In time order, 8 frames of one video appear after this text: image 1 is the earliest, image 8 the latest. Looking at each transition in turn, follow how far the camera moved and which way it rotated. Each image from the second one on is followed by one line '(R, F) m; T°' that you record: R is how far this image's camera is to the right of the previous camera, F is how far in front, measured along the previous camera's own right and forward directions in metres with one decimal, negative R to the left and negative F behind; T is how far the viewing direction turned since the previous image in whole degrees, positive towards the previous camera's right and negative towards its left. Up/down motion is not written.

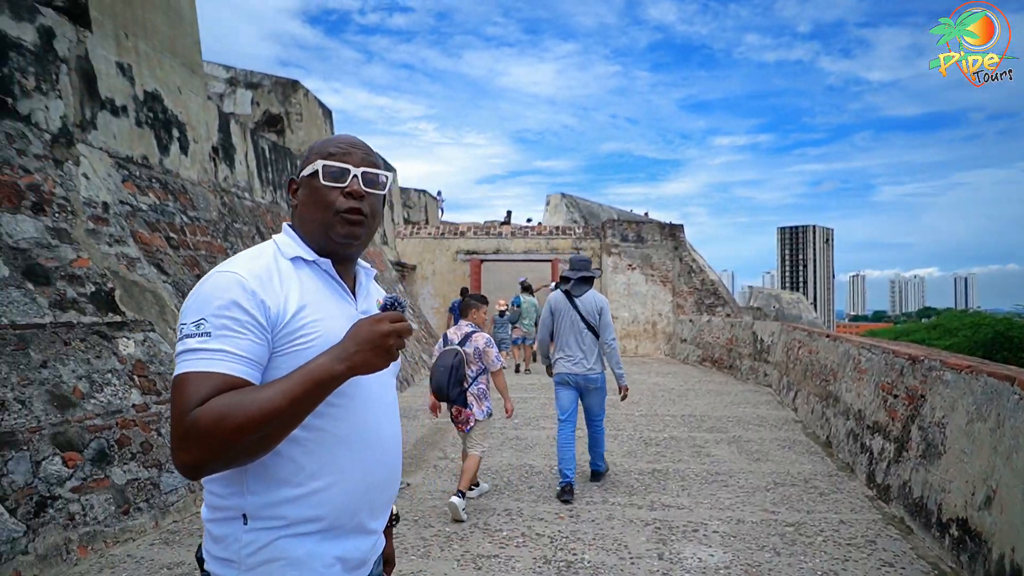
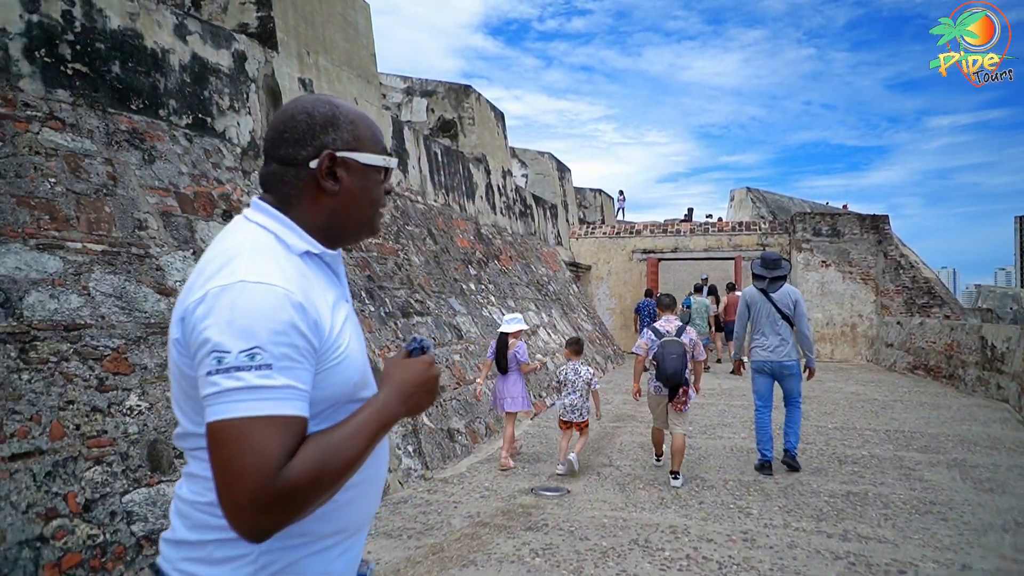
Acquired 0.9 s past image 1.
(+0.1, +0.3) m; -15°
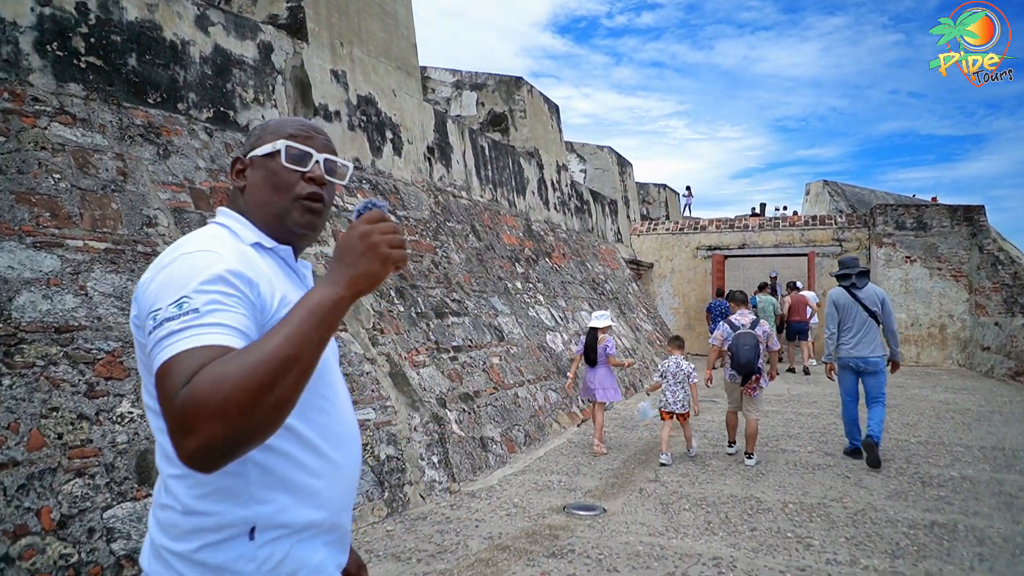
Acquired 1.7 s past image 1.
(+0.2, +0.4) m; -6°
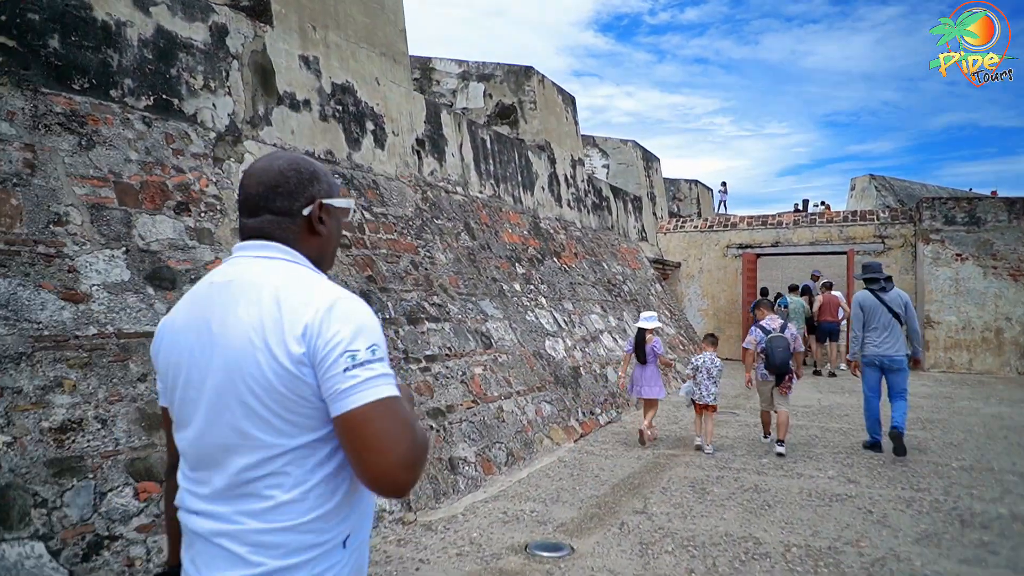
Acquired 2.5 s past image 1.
(+0.5, +0.6) m; -4°
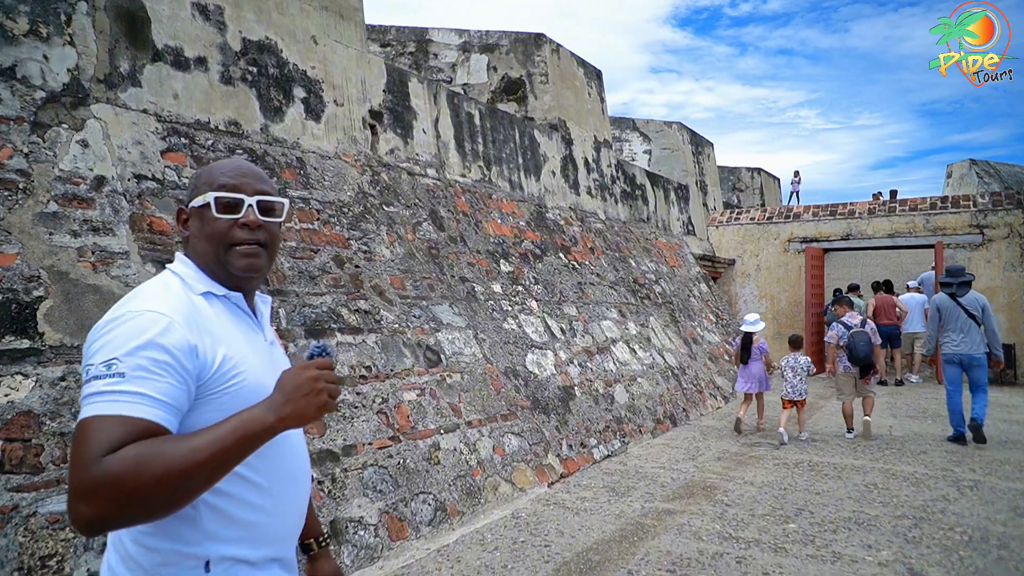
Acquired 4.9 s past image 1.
(+0.9, +1.4) m; -6°
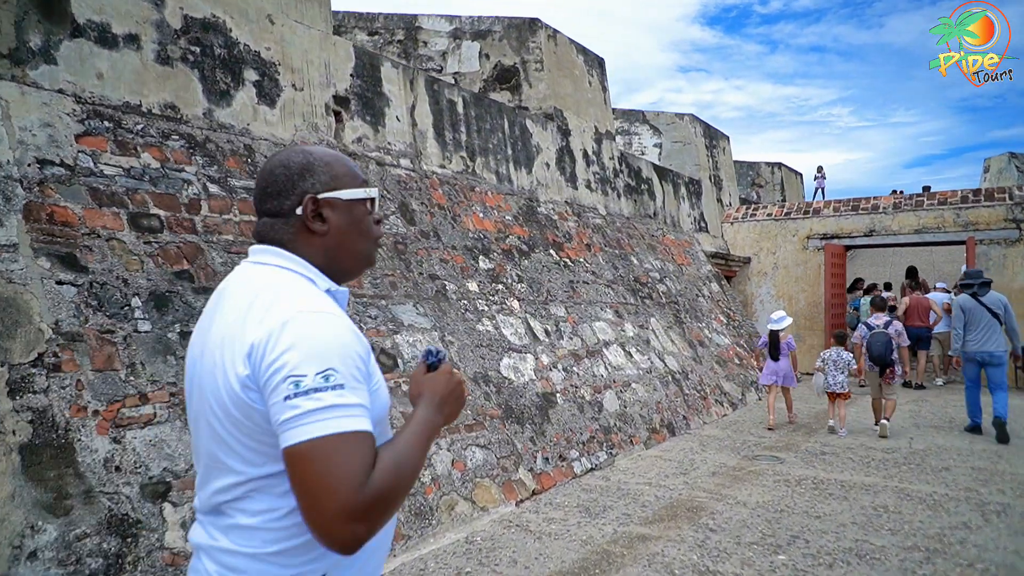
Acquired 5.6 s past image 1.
(+0.4, +0.5) m; -2°
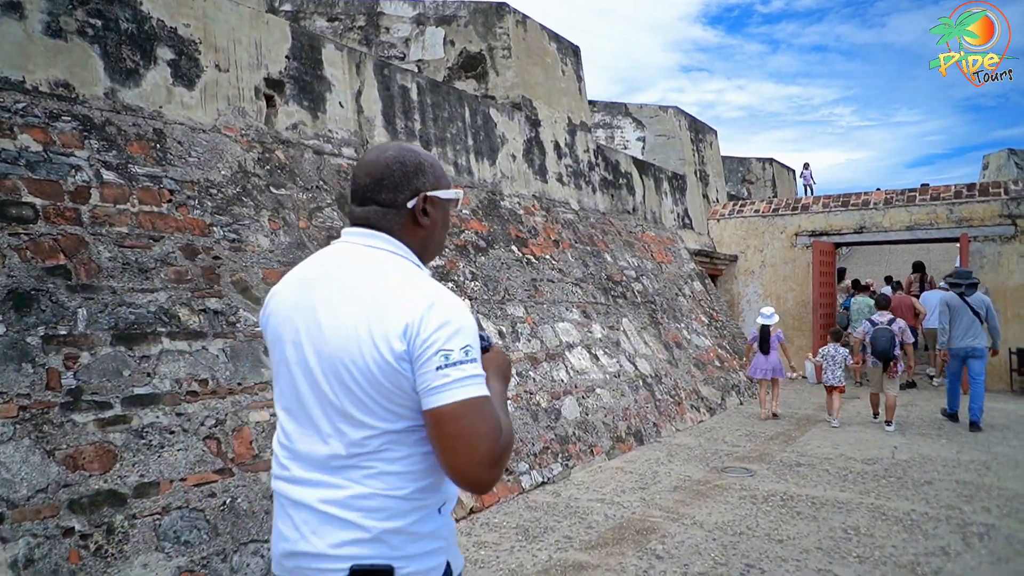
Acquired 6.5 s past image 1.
(+0.4, +0.4) m; 0°
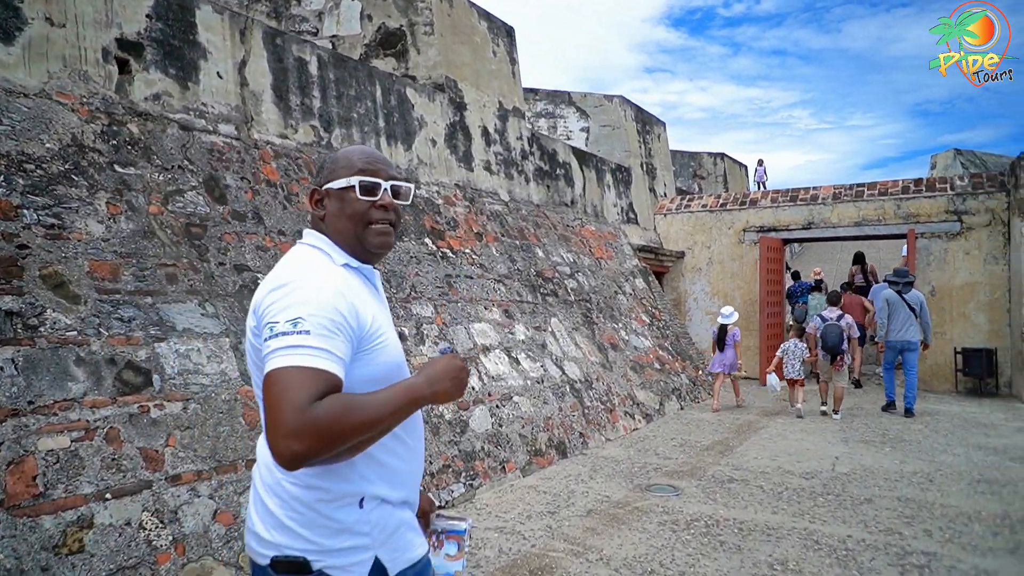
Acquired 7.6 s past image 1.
(+0.5, +0.6) m; +3°
